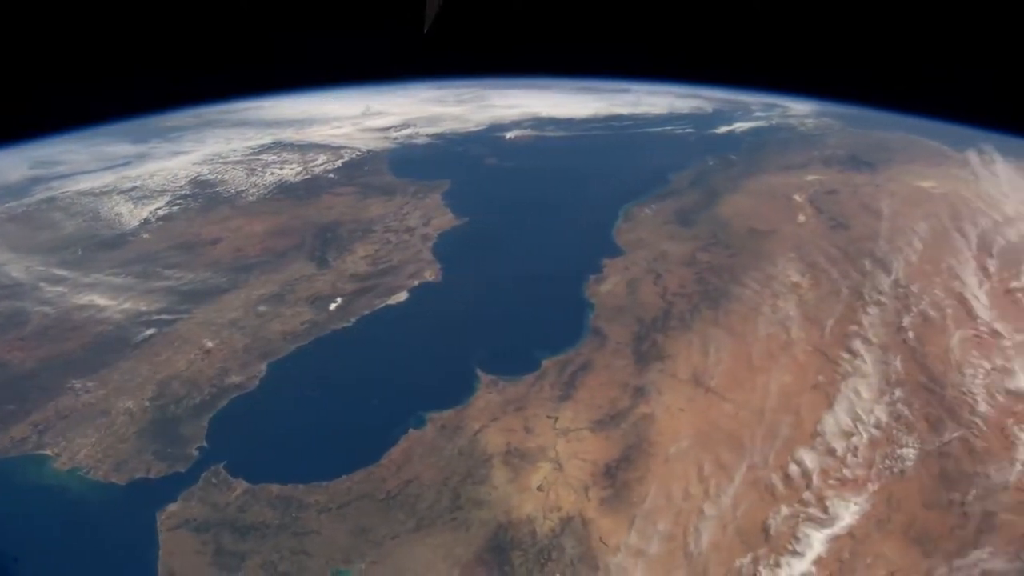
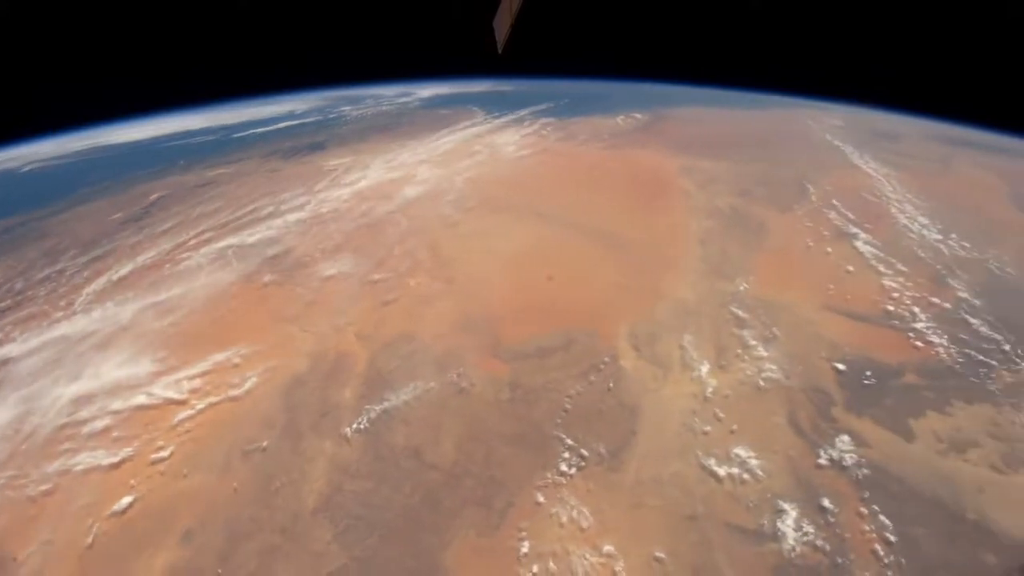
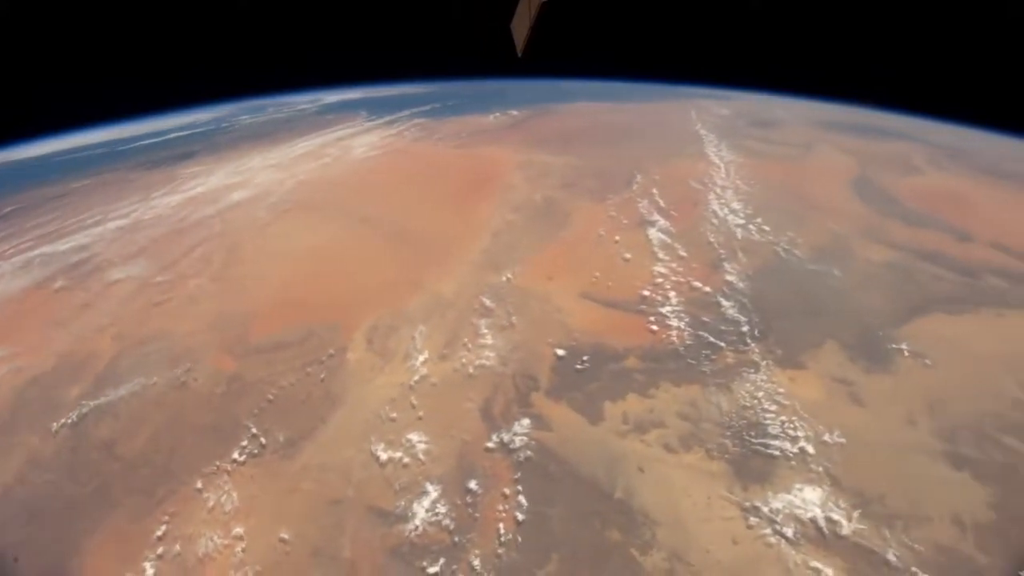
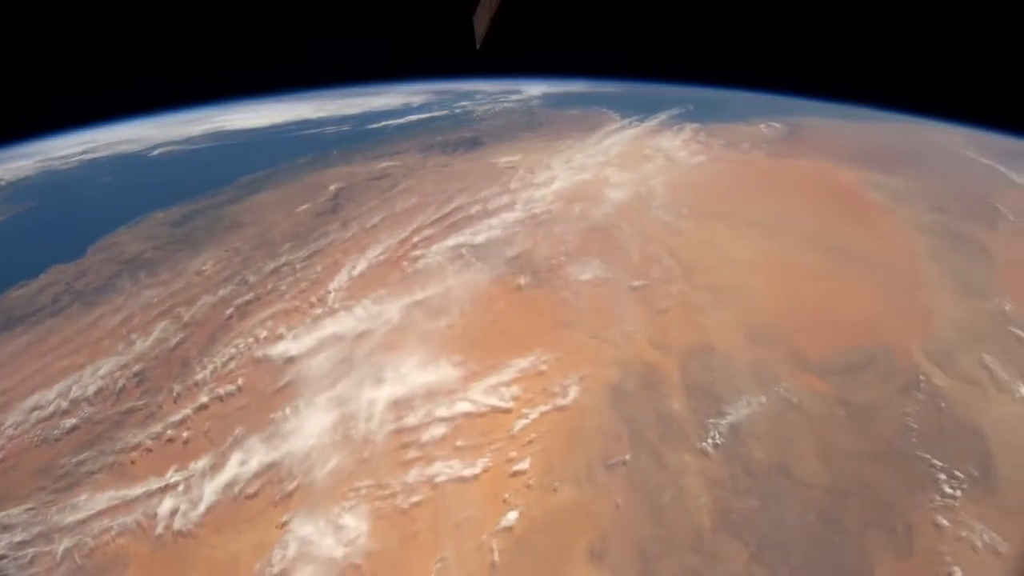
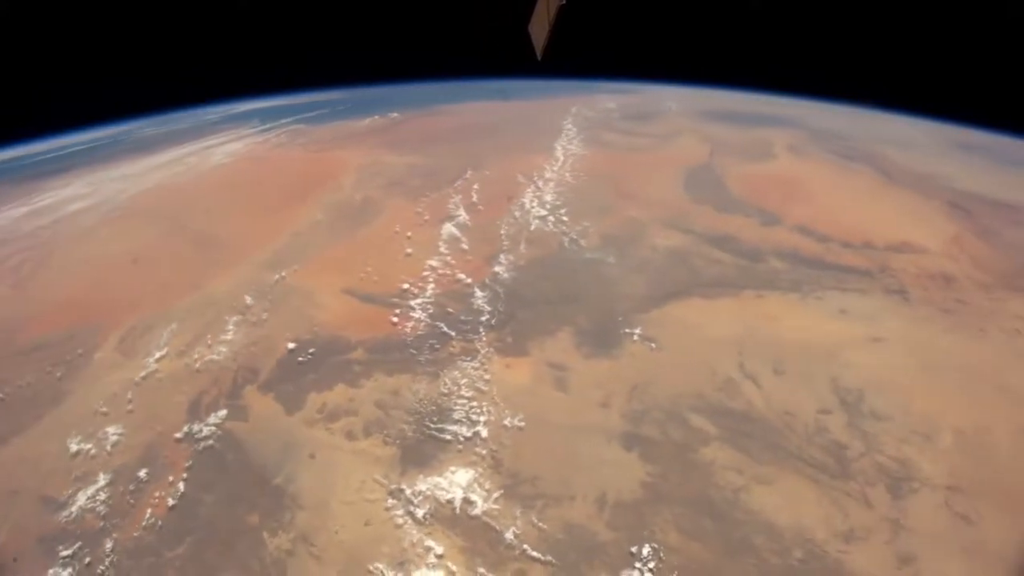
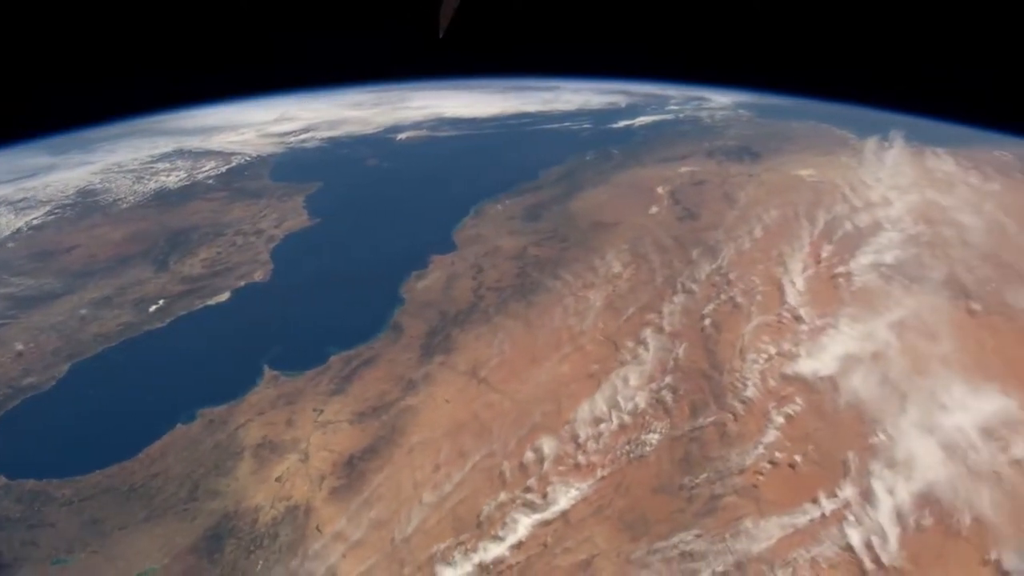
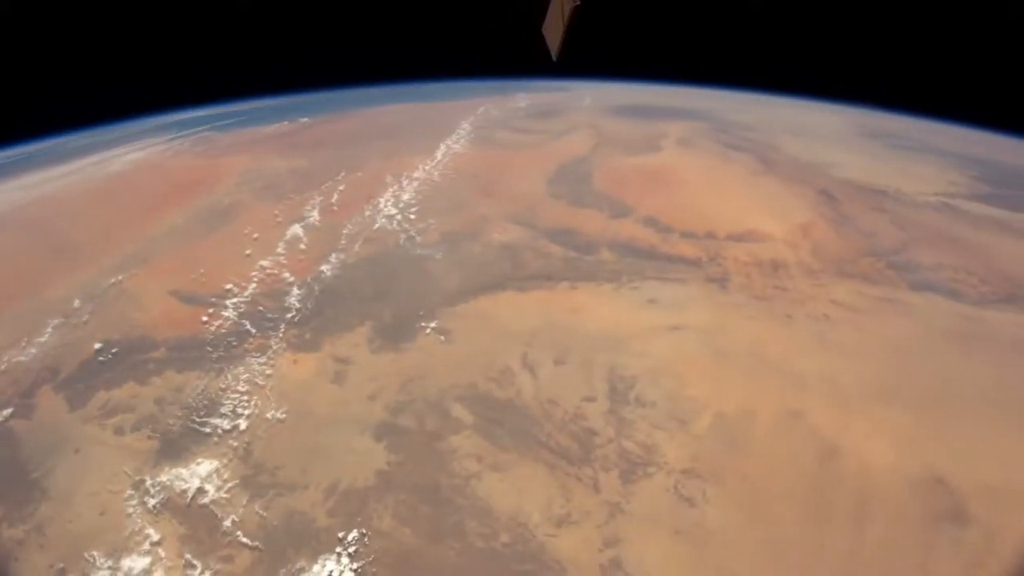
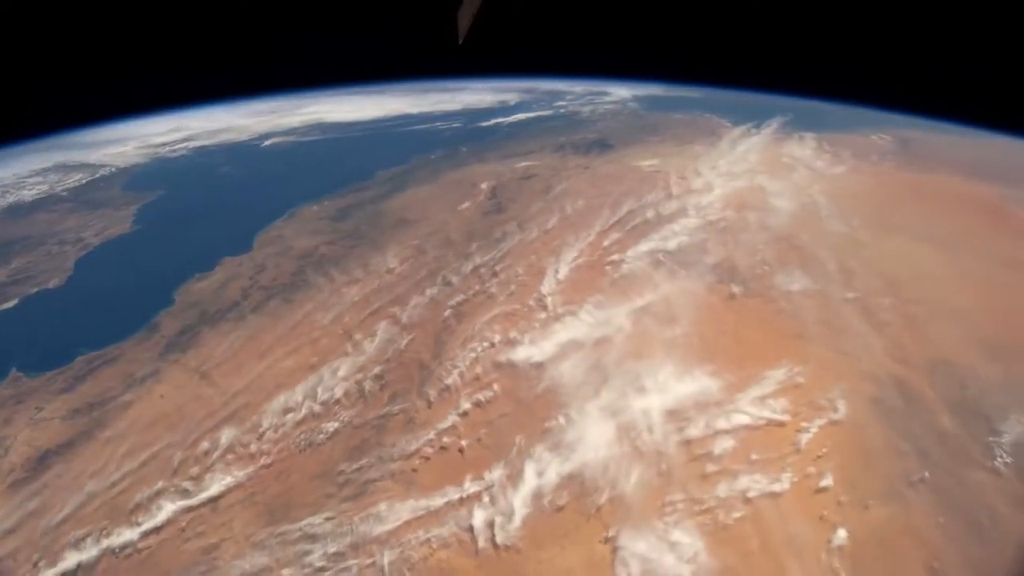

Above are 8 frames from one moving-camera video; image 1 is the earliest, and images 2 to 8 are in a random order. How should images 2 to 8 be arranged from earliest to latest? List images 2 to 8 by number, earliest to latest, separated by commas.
6, 8, 4, 2, 3, 5, 7
